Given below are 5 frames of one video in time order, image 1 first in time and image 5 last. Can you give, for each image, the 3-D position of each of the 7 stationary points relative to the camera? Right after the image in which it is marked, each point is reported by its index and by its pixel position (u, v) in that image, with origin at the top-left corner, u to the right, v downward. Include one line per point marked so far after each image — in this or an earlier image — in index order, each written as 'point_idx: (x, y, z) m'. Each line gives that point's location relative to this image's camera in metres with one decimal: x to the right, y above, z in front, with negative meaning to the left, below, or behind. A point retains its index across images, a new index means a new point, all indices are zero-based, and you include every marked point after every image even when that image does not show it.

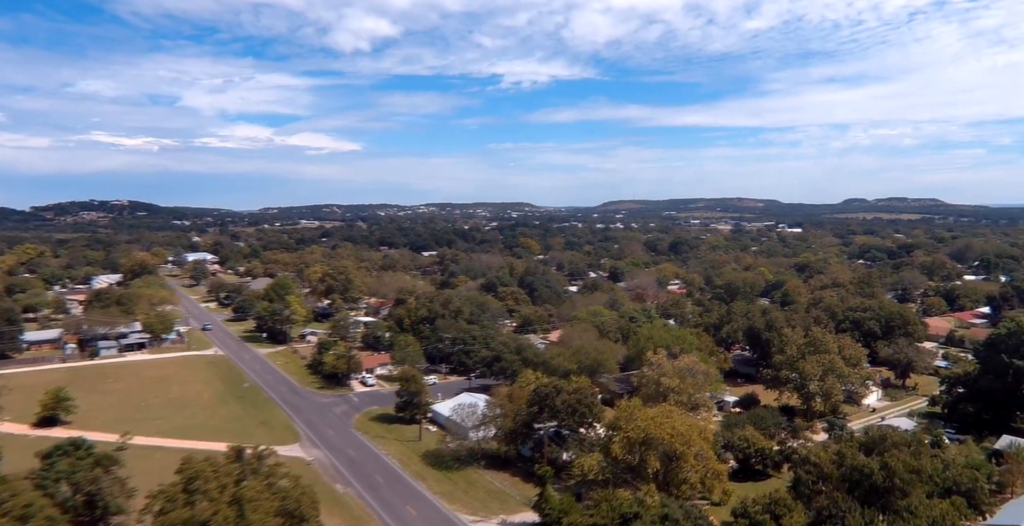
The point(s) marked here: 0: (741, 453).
0: (+6.1, -5.1, +19.0) m
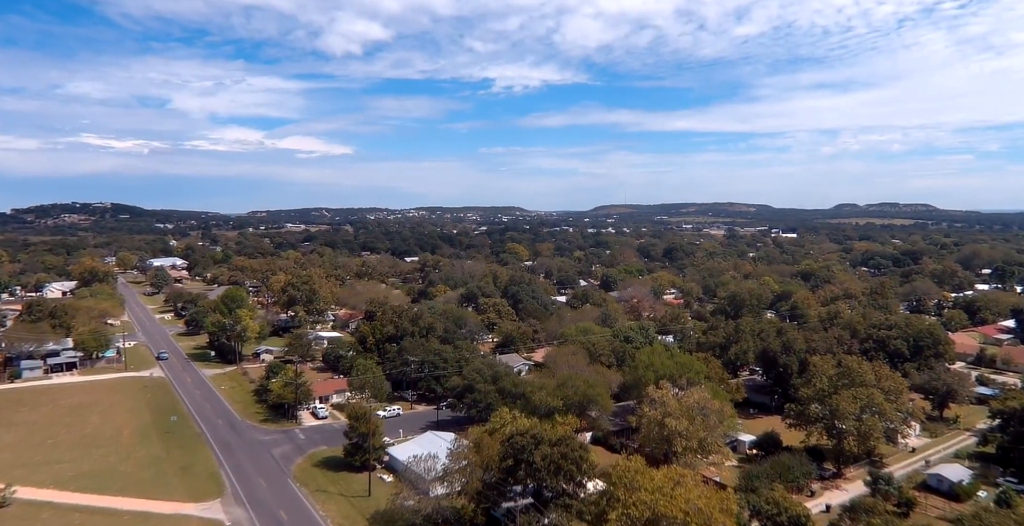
0: (+5.4, -5.4, +15.1) m
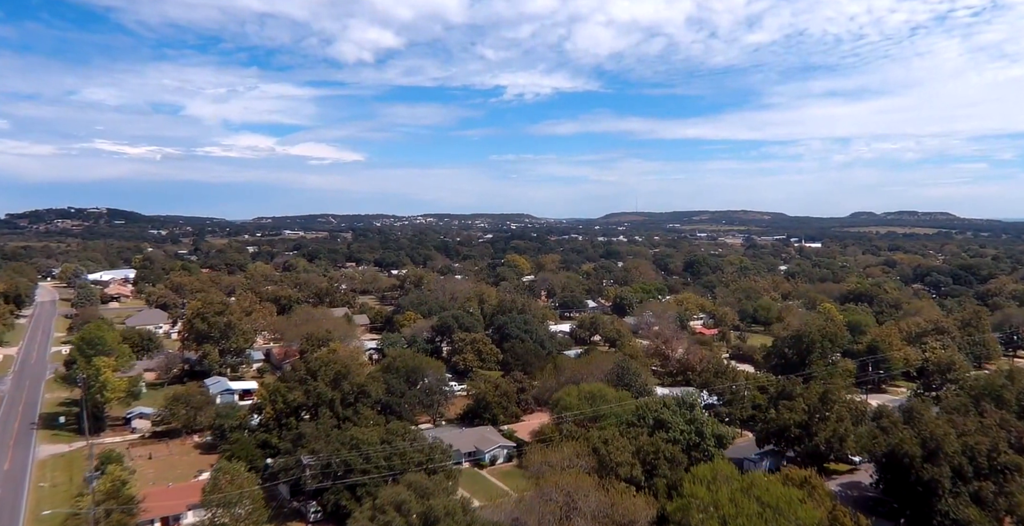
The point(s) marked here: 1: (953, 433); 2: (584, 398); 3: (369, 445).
0: (+4.4, -6.2, +5.2) m
1: (+9.4, -3.6, +15.3) m
2: (+2.0, -3.6, +19.8) m
3: (-3.2, -4.1, +16.3) m
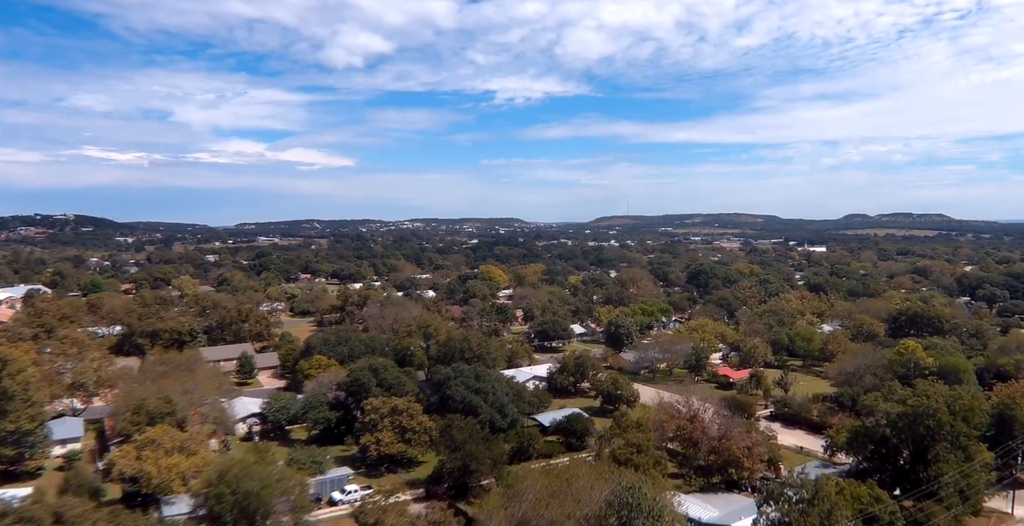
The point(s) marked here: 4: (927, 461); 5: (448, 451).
0: (+3.1, -6.8, -5.1) m
1: (+8.0, -4.2, +5.0) m
2: (+0.5, -4.3, +9.4) m
3: (-4.6, -4.8, +5.8) m
4: (+9.2, -4.2, +15.8) m
5: (-1.4, -4.4, +17.3) m
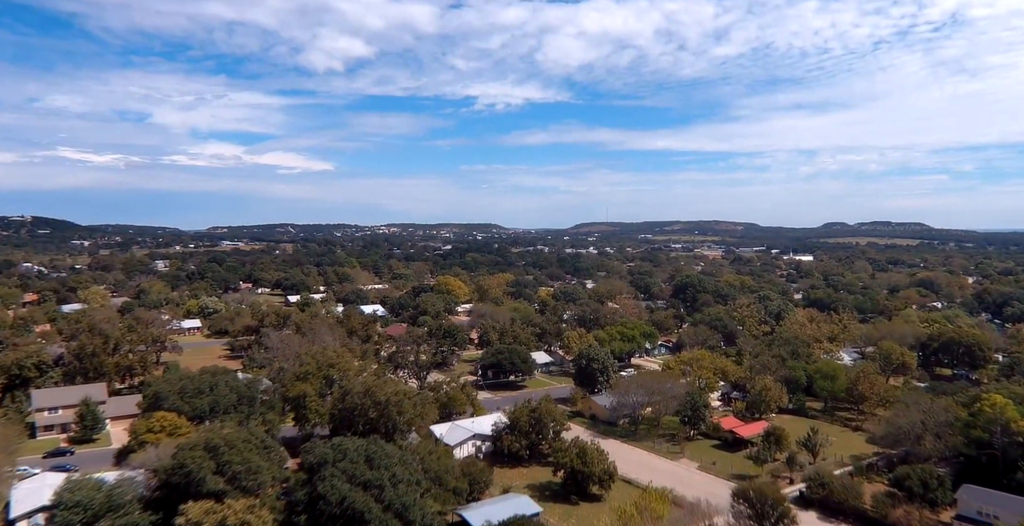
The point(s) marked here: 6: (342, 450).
0: (+2.1, -7.0, -12.4) m
1: (+6.7, -4.6, -2.1) m
2: (-0.8, -4.7, +2.1) m
3: (-5.9, -5.1, -1.6) m
4: (+7.6, -4.7, +8.7) m
5: (-3.0, -4.8, +9.9) m
6: (-3.3, -3.8, +14.2) m
